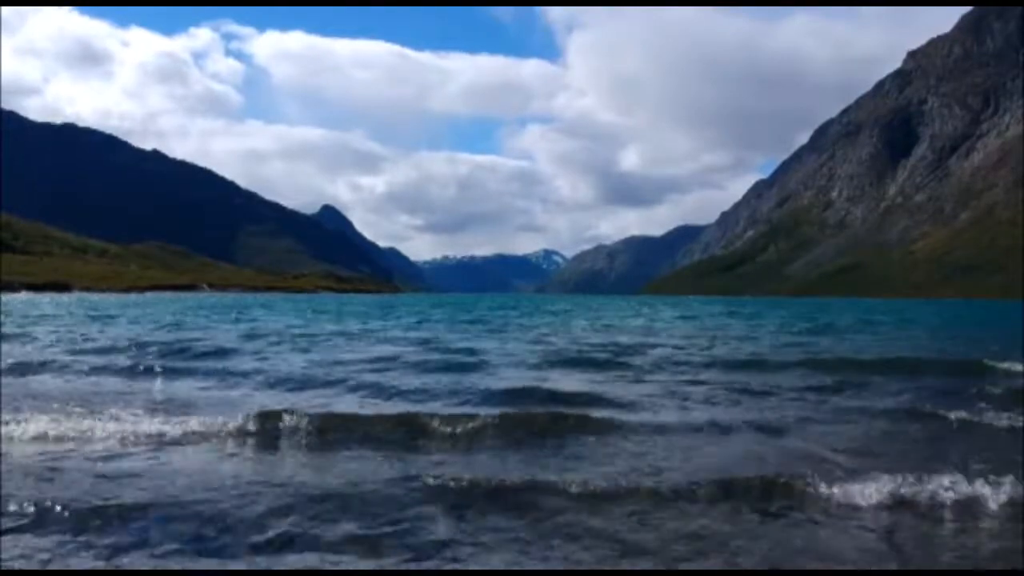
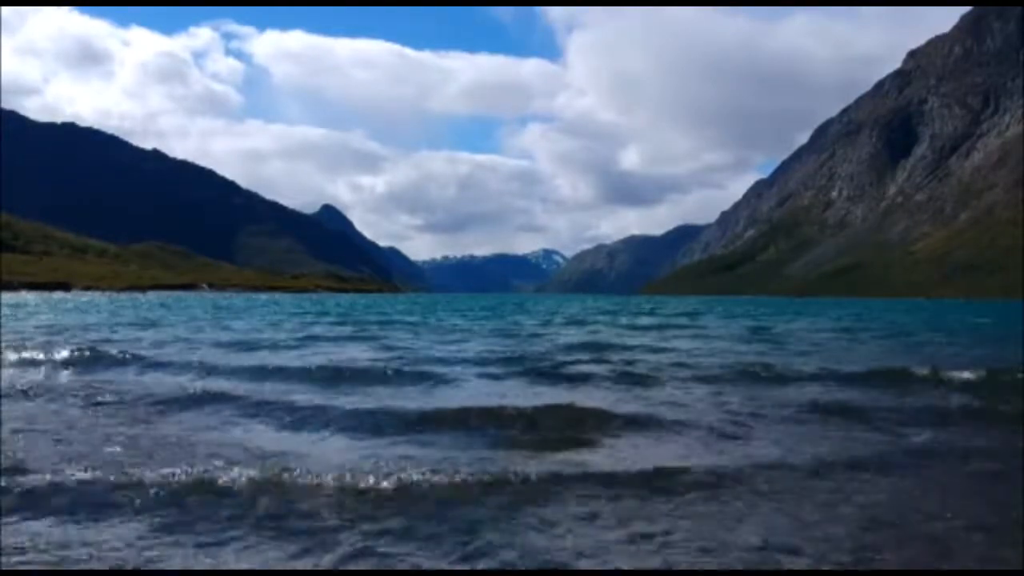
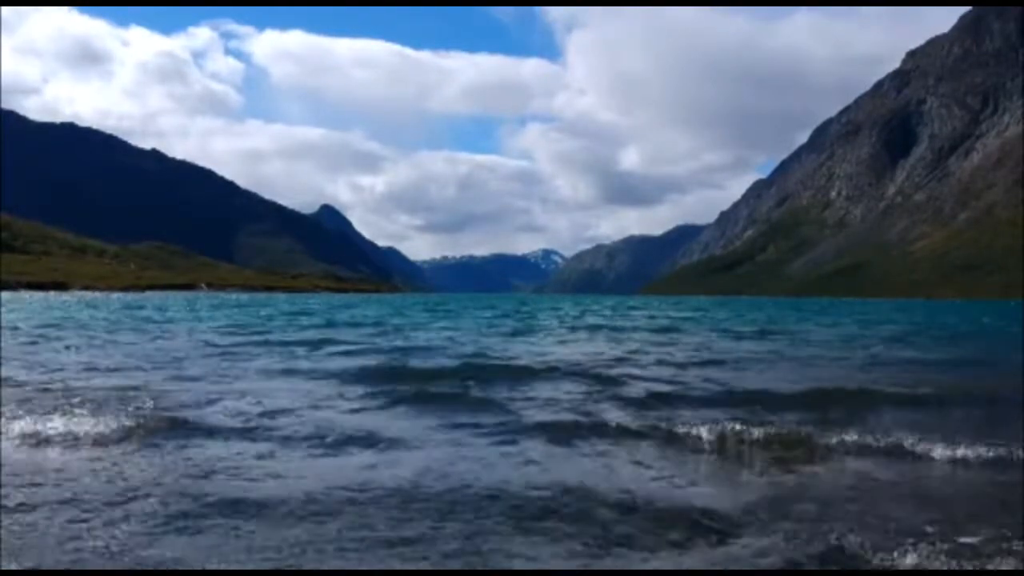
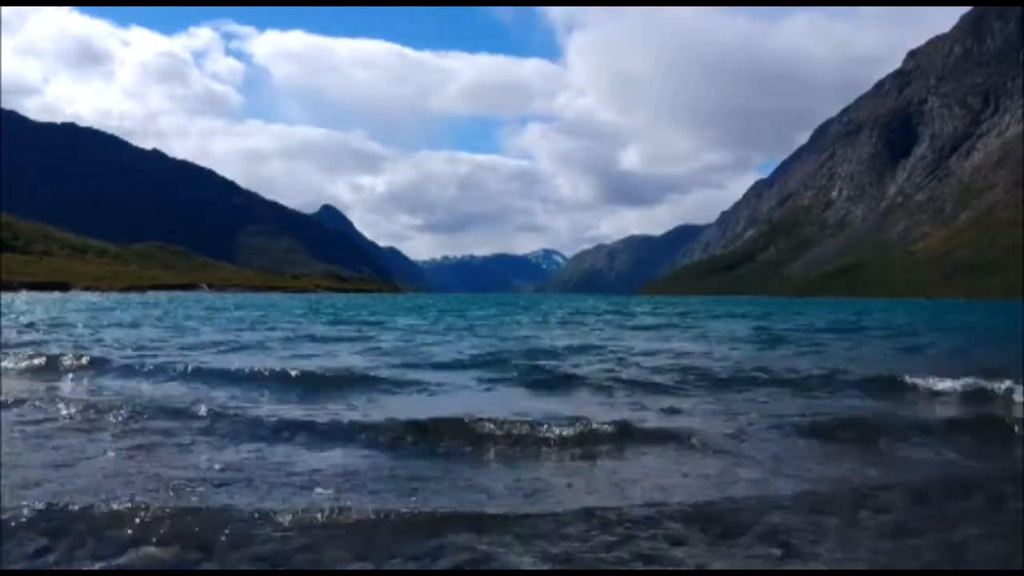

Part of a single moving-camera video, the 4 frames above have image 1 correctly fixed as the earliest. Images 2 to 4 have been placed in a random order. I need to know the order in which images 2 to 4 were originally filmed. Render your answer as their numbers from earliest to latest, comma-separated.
2, 4, 3
